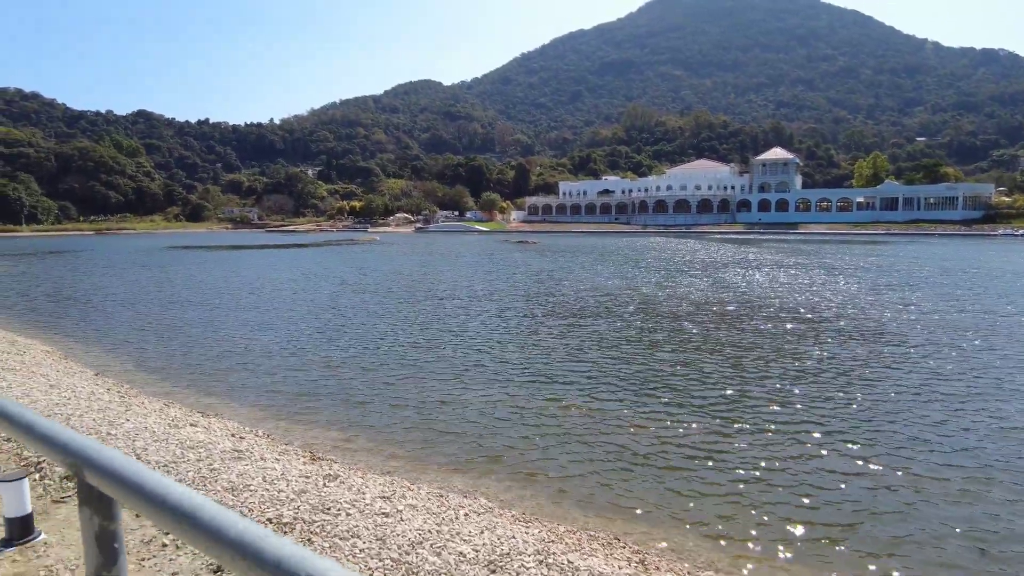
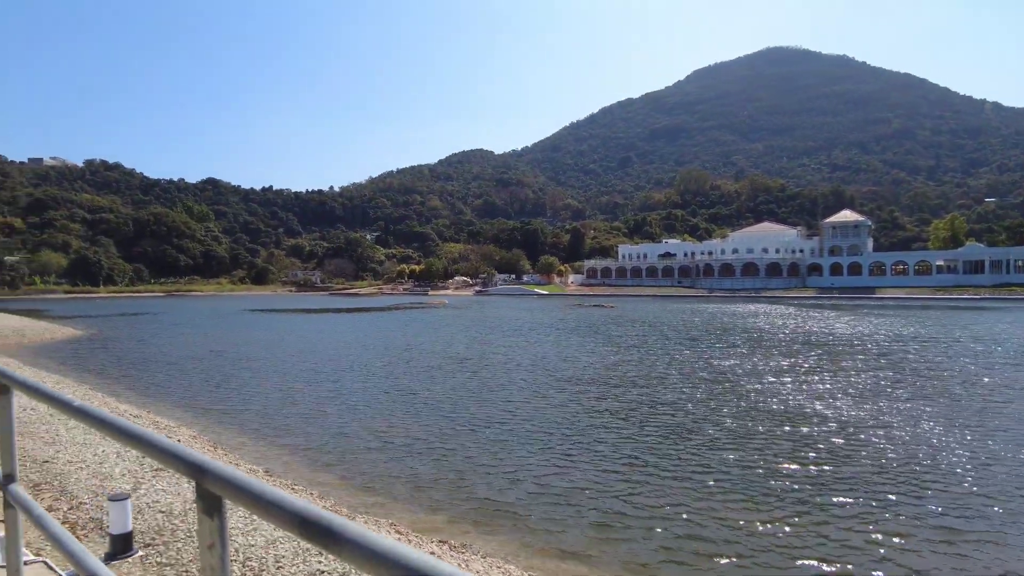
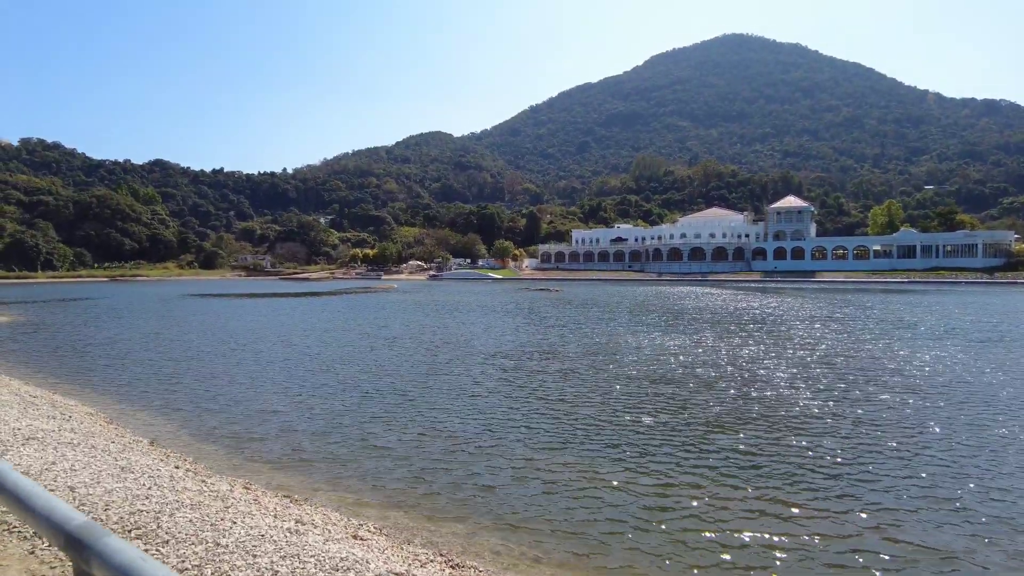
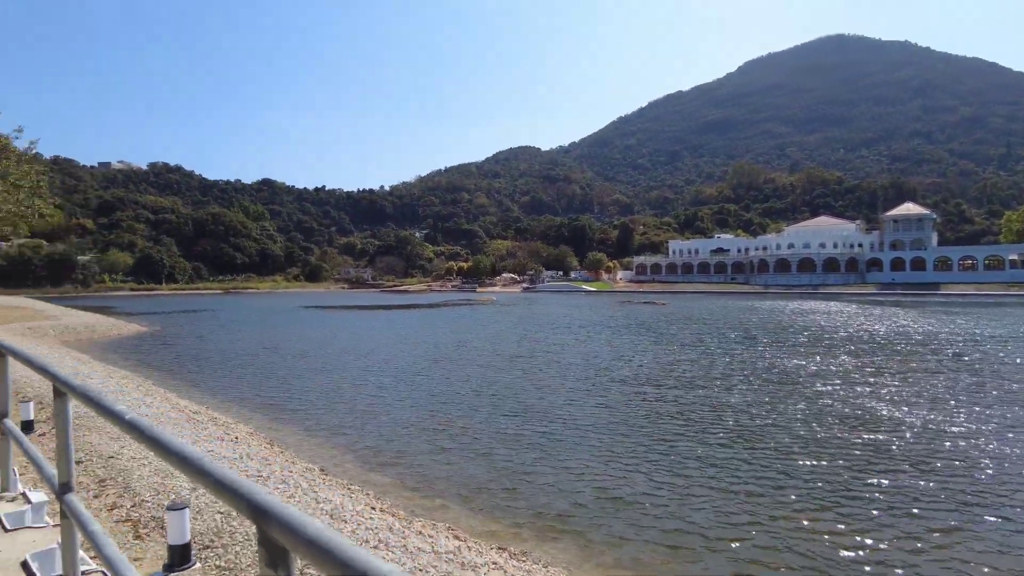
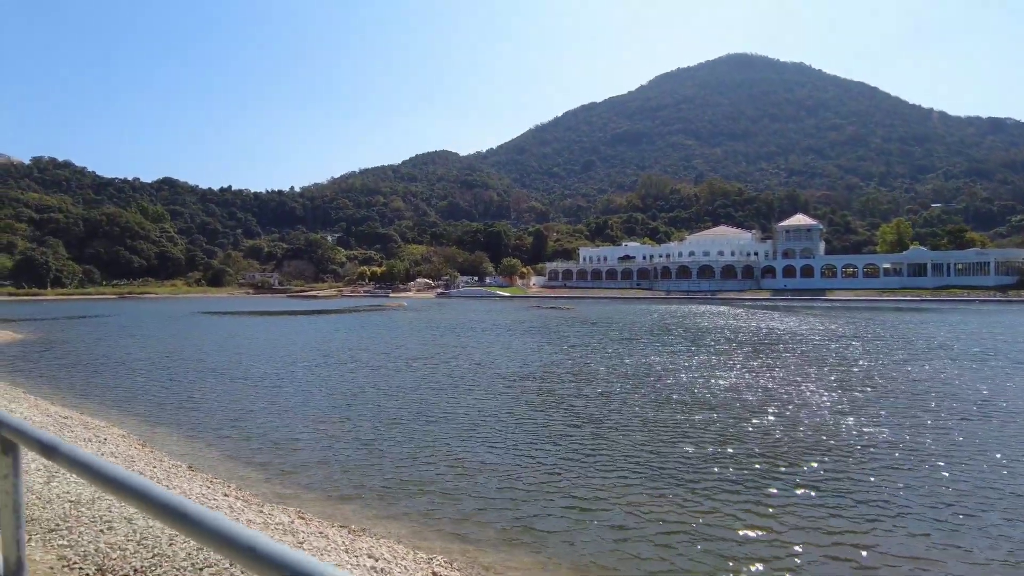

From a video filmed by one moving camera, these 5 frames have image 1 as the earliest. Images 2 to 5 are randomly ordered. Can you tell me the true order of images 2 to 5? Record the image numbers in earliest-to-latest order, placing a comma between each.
3, 5, 2, 4
